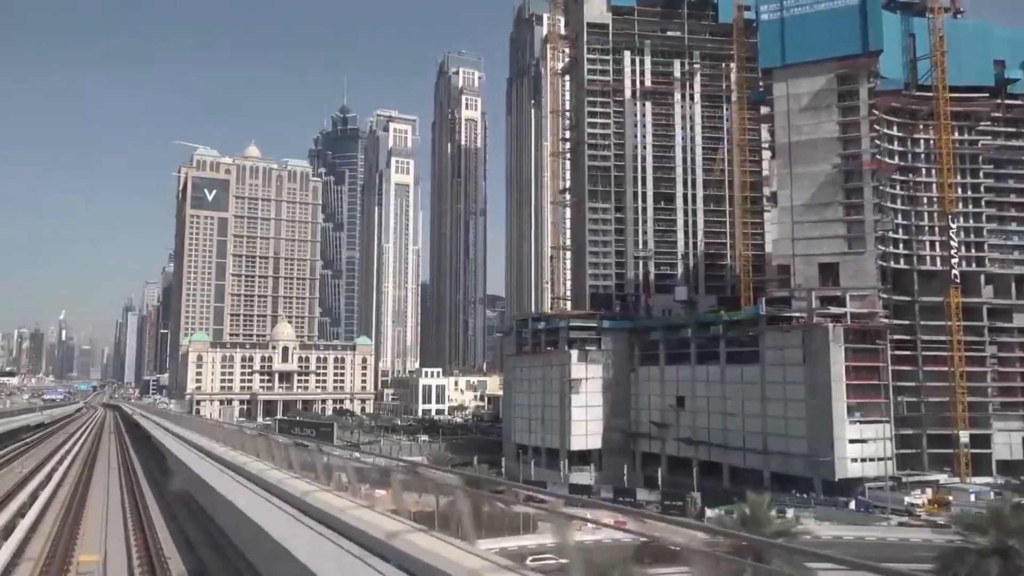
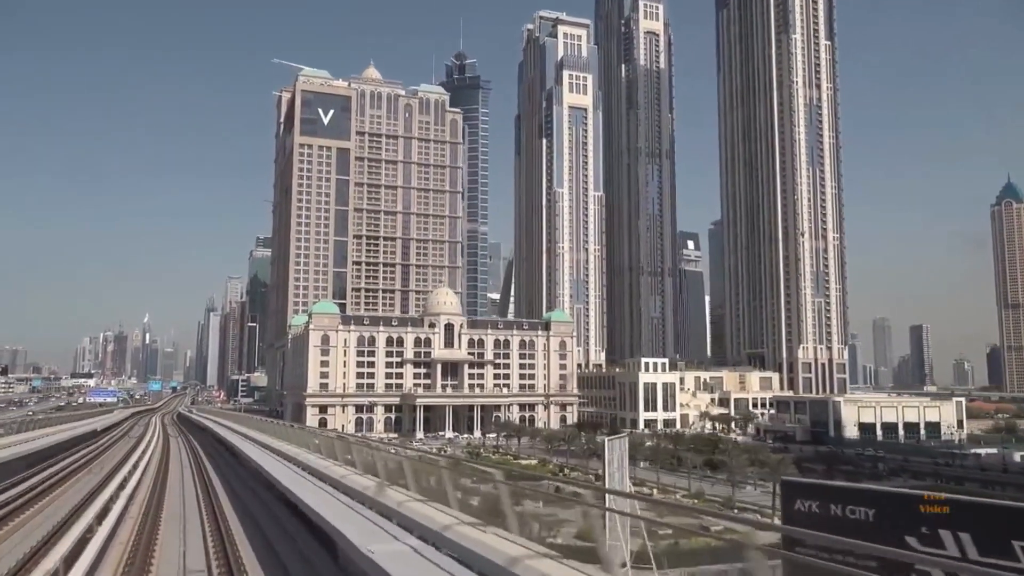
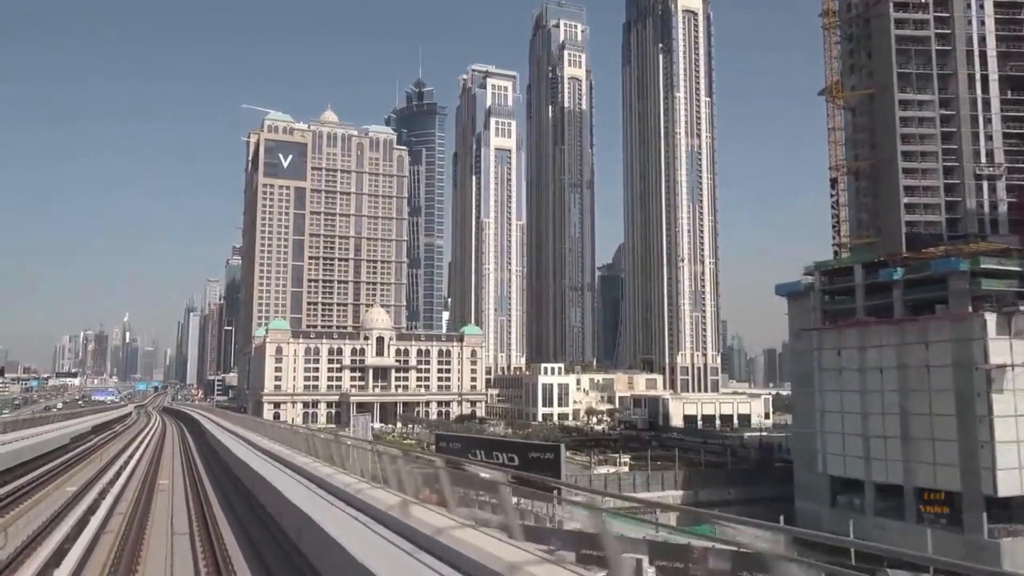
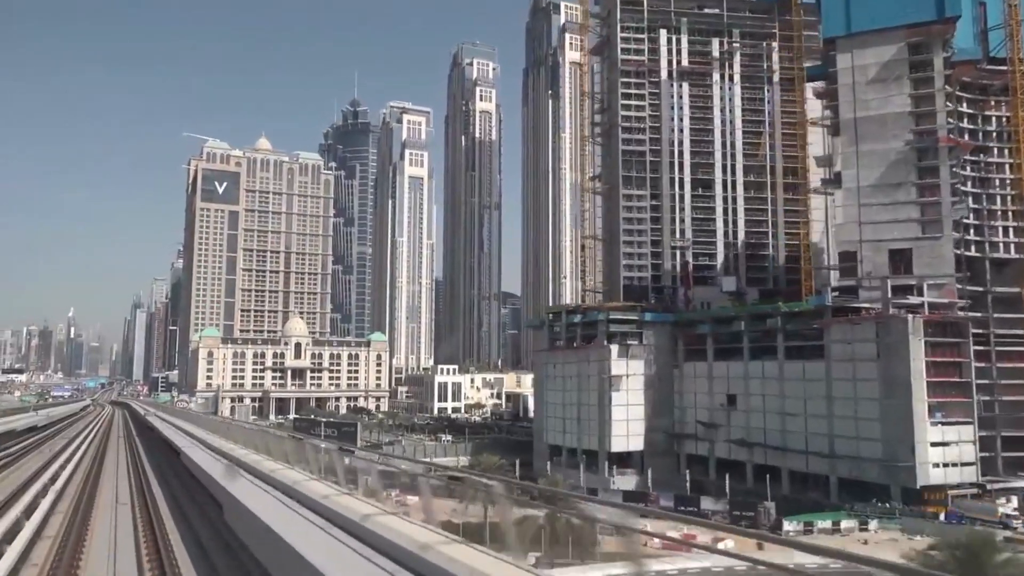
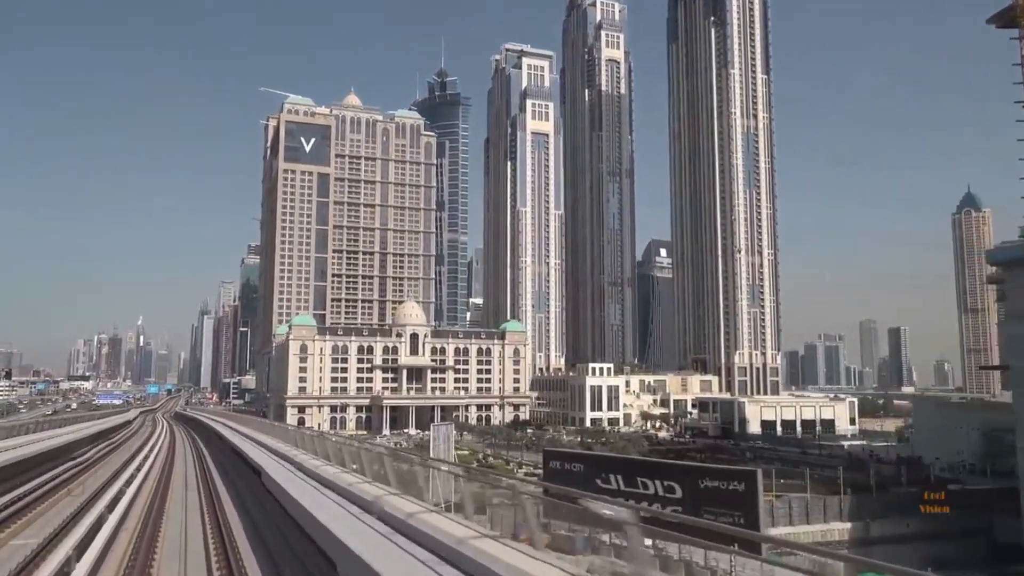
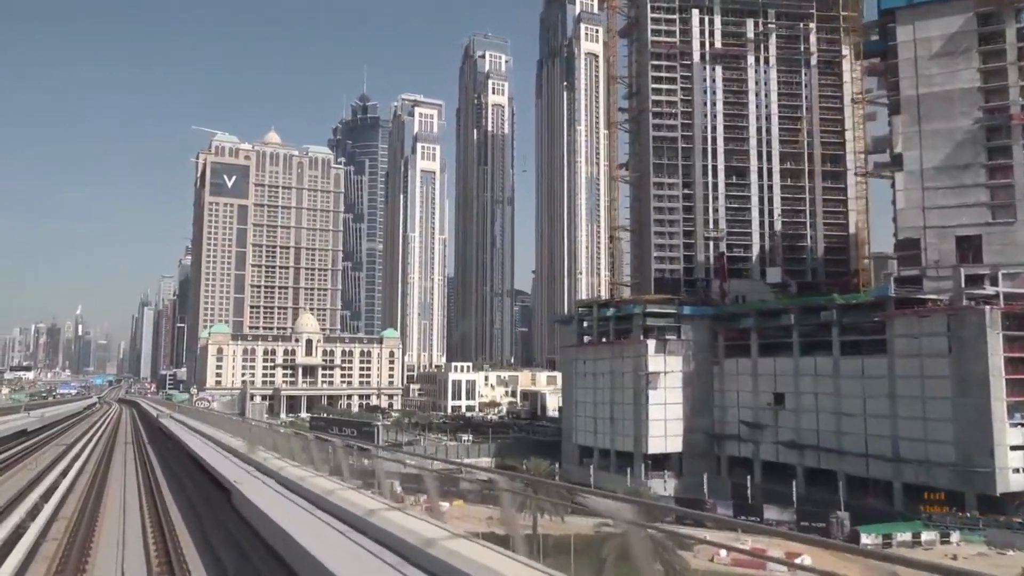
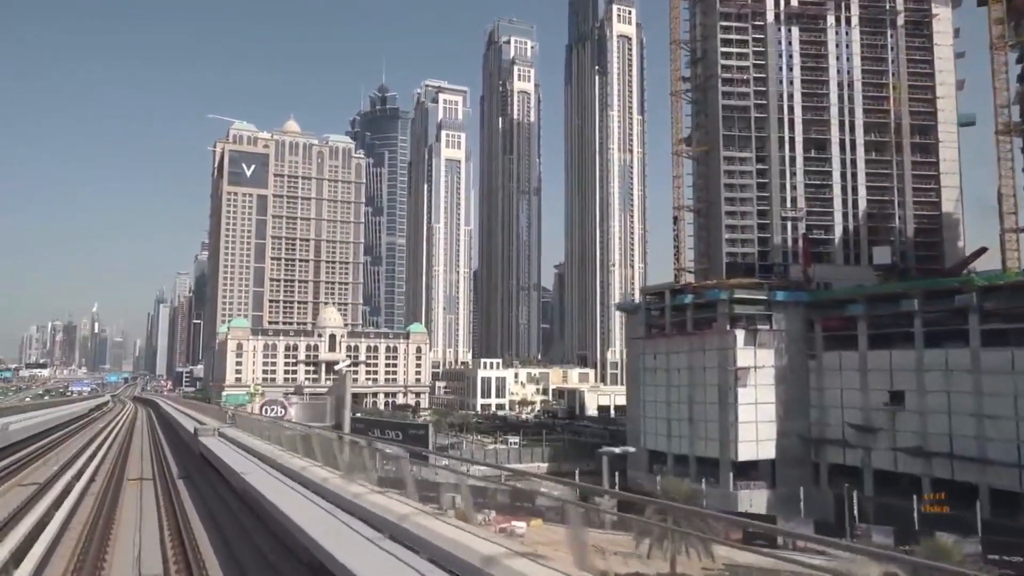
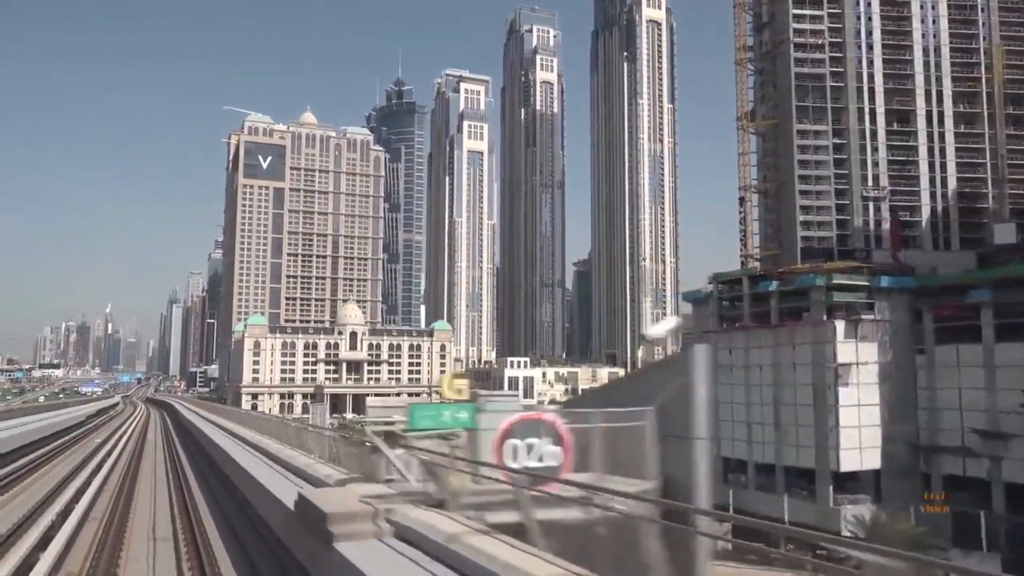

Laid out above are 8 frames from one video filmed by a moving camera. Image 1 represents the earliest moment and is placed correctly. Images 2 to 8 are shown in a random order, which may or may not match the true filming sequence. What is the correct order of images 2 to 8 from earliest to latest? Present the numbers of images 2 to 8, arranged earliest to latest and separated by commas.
4, 6, 7, 8, 3, 5, 2
